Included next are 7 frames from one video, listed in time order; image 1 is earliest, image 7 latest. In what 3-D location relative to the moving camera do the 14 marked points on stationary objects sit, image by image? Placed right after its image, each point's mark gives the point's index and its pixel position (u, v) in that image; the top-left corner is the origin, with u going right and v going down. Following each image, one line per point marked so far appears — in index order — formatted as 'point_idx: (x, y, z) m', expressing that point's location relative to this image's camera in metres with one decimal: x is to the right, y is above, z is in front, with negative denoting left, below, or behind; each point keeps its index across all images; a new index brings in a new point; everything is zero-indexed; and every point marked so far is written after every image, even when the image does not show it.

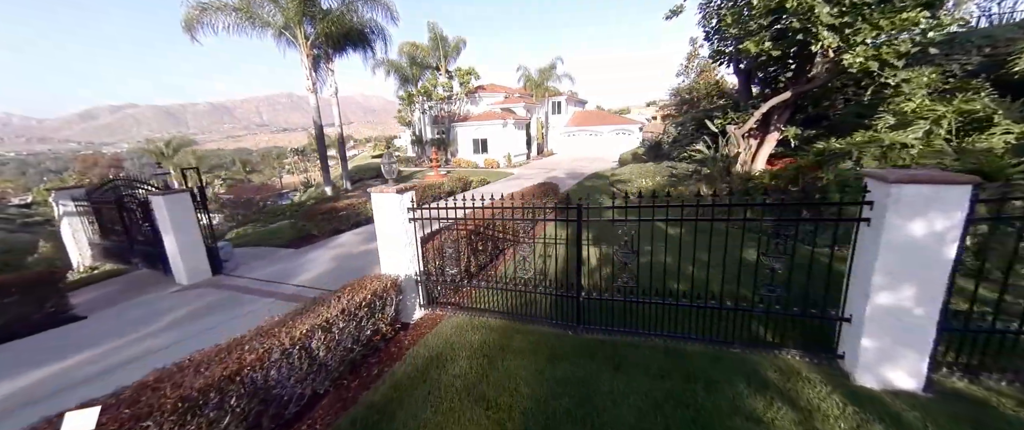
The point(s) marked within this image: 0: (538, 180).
0: (+1.5, +1.9, +20.4) m
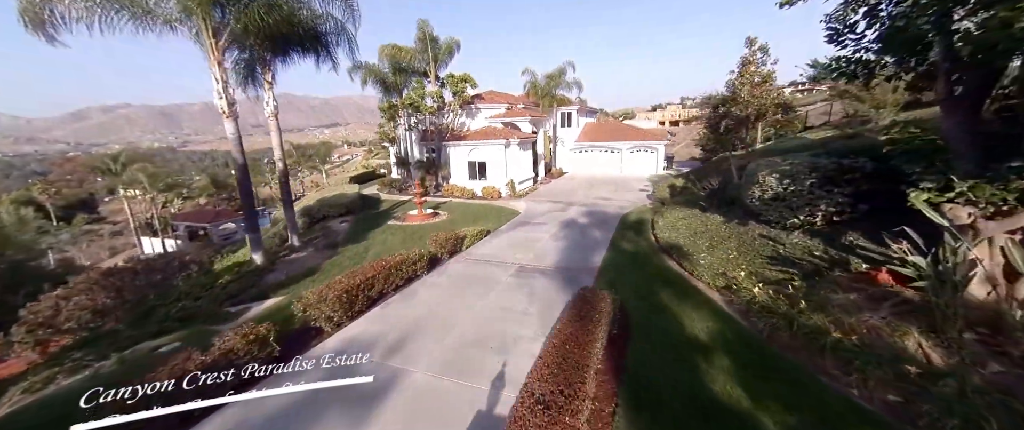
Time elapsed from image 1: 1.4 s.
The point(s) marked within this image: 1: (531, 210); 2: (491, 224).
0: (+1.8, -0.6, +15.7) m
1: (+1.2, +0.1, +18.8) m
2: (-1.0, -0.5, +16.3) m
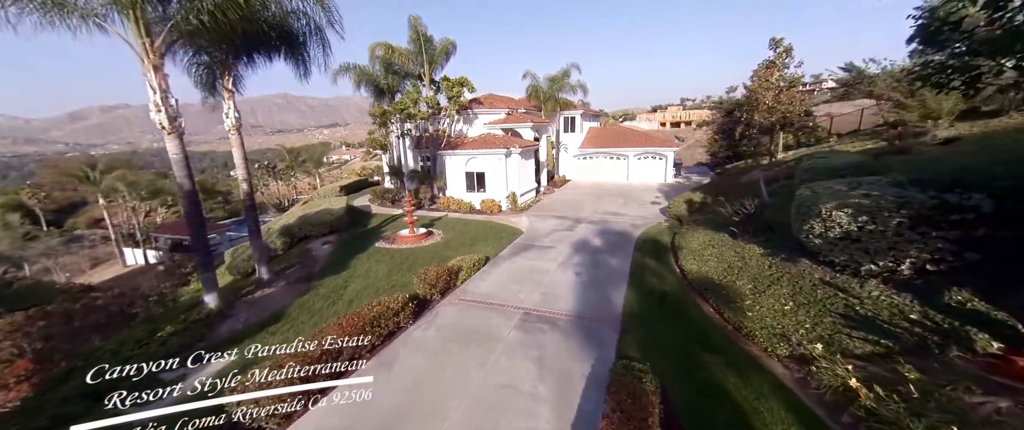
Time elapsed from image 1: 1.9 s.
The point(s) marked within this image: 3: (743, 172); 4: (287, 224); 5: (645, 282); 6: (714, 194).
0: (+1.8, -1.4, +13.9) m
1: (+1.2, -0.8, +17.0) m
2: (-0.9, -1.4, +14.5) m
3: (+13.2, +2.4, +19.9) m
4: (-11.1, -0.4, +17.2) m
5: (+3.9, -2.0, +10.3) m
6: (+10.3, +1.1, +17.9) m
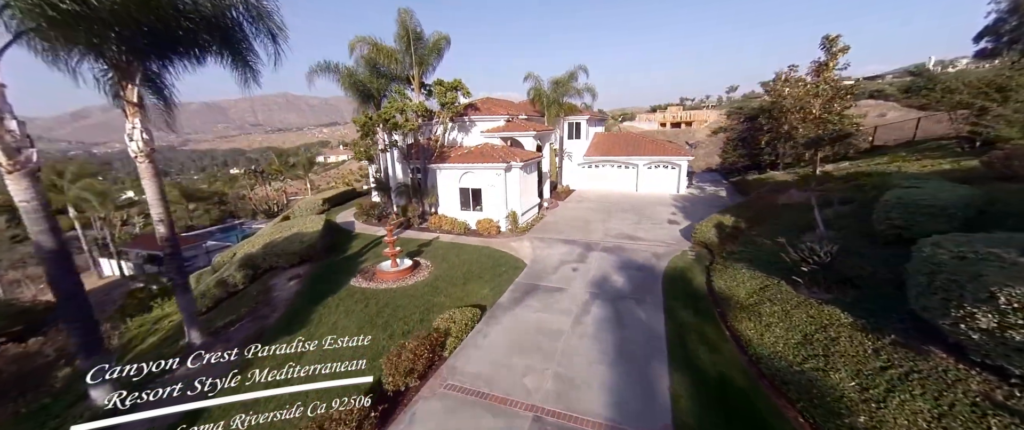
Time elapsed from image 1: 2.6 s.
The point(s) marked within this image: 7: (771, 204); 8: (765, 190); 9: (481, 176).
0: (+1.9, -2.6, +11.4) m
1: (+1.3, -1.9, +14.5) m
2: (-0.8, -2.6, +11.9) m
3: (+13.2, +1.2, +17.4) m
4: (-11.1, -1.5, +14.6) m
5: (+4.0, -3.1, +7.8) m
6: (+10.4, -0.1, +15.4) m
7: (+11.7, +0.5, +15.7) m
8: (+13.1, +1.3, +18.1) m
9: (-1.6, +2.1, +18.5) m
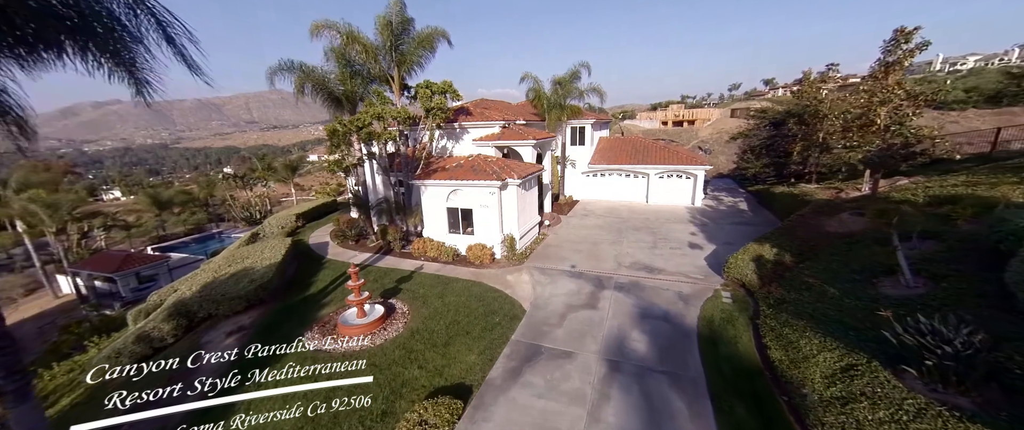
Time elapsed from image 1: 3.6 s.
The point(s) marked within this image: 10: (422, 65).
0: (+1.8, -3.8, +8.7) m
1: (+1.1, -3.1, +11.8) m
2: (-1.0, -3.8, +9.2) m
3: (+13.0, +0.1, +14.7) m
4: (-11.2, -2.7, +11.9) m
5: (+3.9, -4.3, +5.1) m
6: (+10.2, -1.2, +12.7) m
7: (+11.5, -0.7, +13.0) m
8: (+12.9, +0.2, +15.4) m
9: (-1.8, +1.0, +15.8) m
10: (-4.8, +7.8, +18.1) m
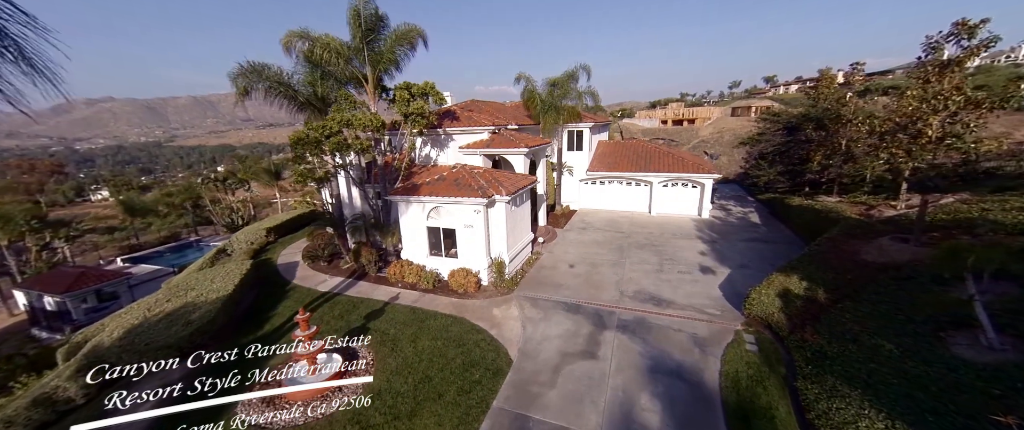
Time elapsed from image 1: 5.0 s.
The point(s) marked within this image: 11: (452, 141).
0: (+1.3, -4.7, +6.8) m
1: (+0.7, -4.0, +9.9) m
2: (-1.4, -4.7, +7.4) m
3: (+12.6, -0.7, +12.9) m
4: (-11.7, -3.6, +9.9) m
5: (+3.5, -5.3, +3.3) m
6: (+9.8, -2.1, +10.9) m
7: (+11.1, -1.5, +11.2) m
8: (+12.5, -0.7, +13.6) m
9: (-2.3, +0.1, +13.9) m
10: (-5.3, +7.0, +16.1) m
11: (-3.0, +3.8, +17.8) m
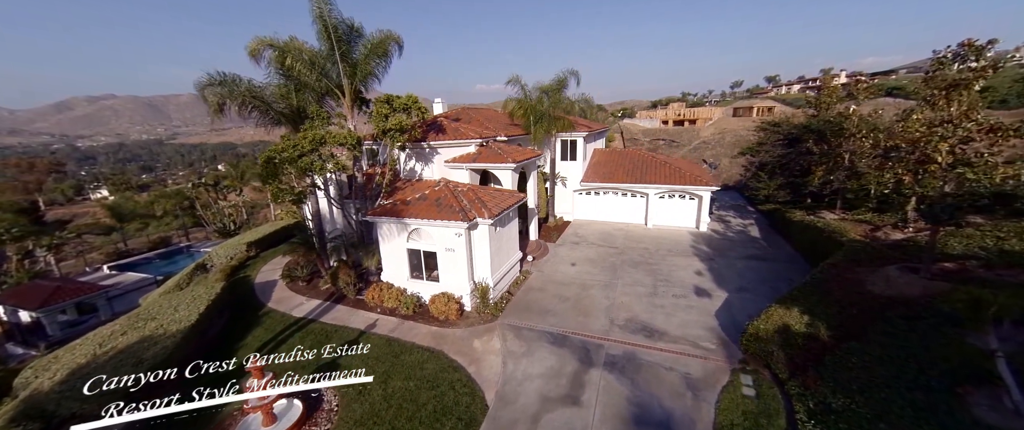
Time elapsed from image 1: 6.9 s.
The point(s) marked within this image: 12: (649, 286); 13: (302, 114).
0: (+0.7, -5.6, +6.1) m
1: (+0.1, -4.8, +9.2) m
2: (-2.0, -5.5, +6.6) m
3: (+12.0, -1.6, +12.1) m
4: (-12.3, -4.5, +9.2) m
5: (+2.9, -6.2, +2.5) m
6: (+9.2, -2.9, +10.1) m
7: (+10.5, -2.4, +10.3) m
8: (+11.9, -1.5, +12.8) m
9: (-2.9, -0.7, +13.1) m
10: (-5.9, +6.2, +15.3) m
11: (-3.6, +3.0, +17.0) m
12: (+5.8, -3.1, +14.7) m
13: (-9.2, +4.4, +15.4) m
